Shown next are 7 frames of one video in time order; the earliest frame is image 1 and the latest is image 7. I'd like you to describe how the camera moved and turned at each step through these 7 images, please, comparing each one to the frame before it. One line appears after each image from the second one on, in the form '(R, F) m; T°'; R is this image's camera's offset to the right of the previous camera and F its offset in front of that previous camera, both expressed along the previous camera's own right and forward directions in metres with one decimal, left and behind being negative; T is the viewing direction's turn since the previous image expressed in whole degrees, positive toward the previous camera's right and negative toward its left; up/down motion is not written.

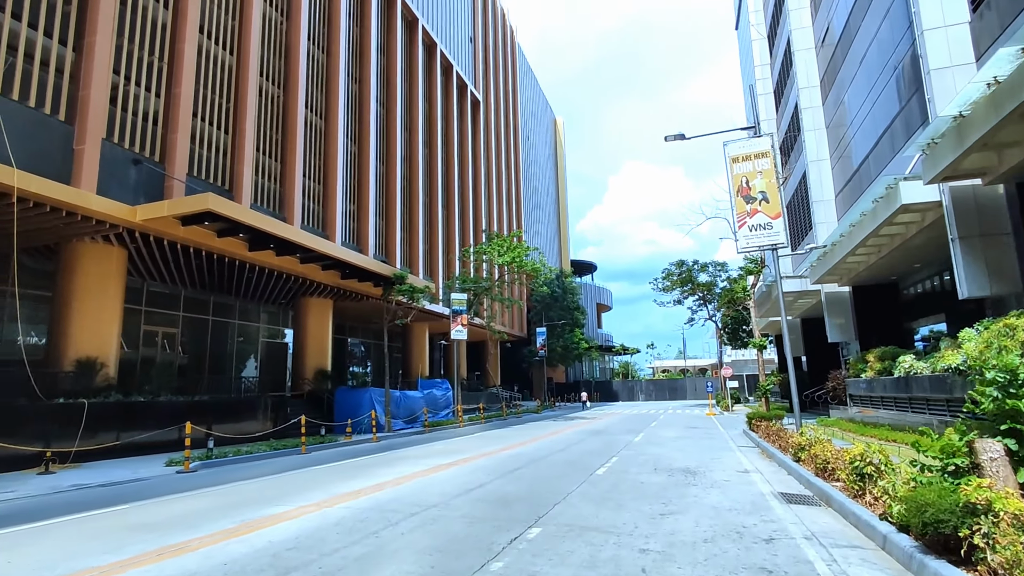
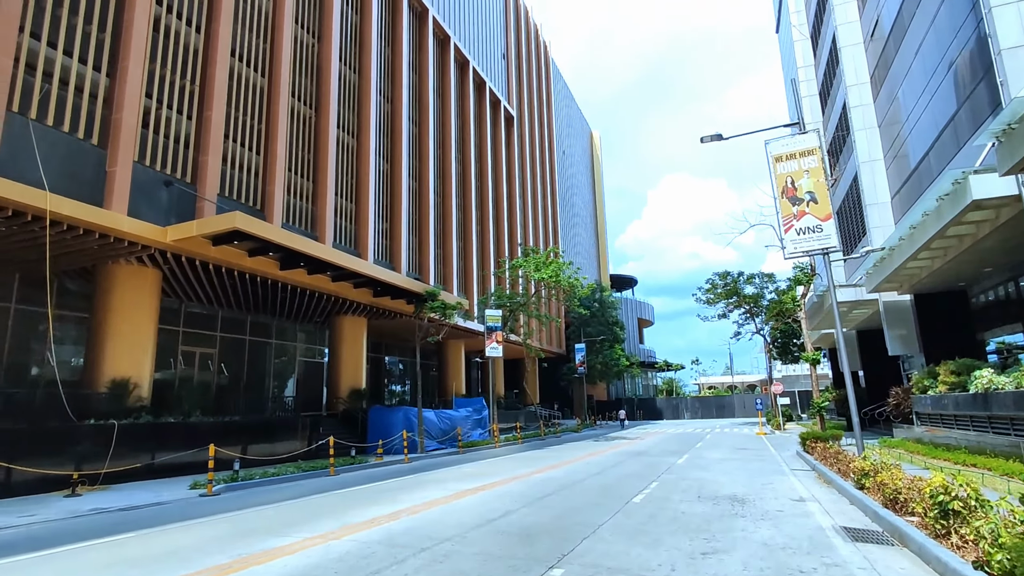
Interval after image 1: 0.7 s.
(+0.3, +0.7) m; -4°
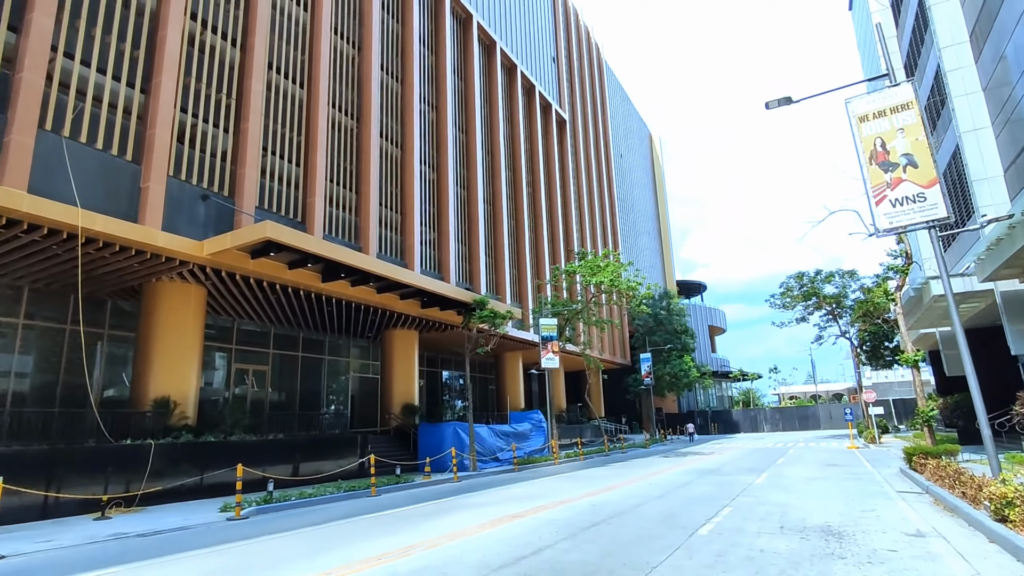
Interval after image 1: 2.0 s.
(+0.5, +1.5) m; -6°
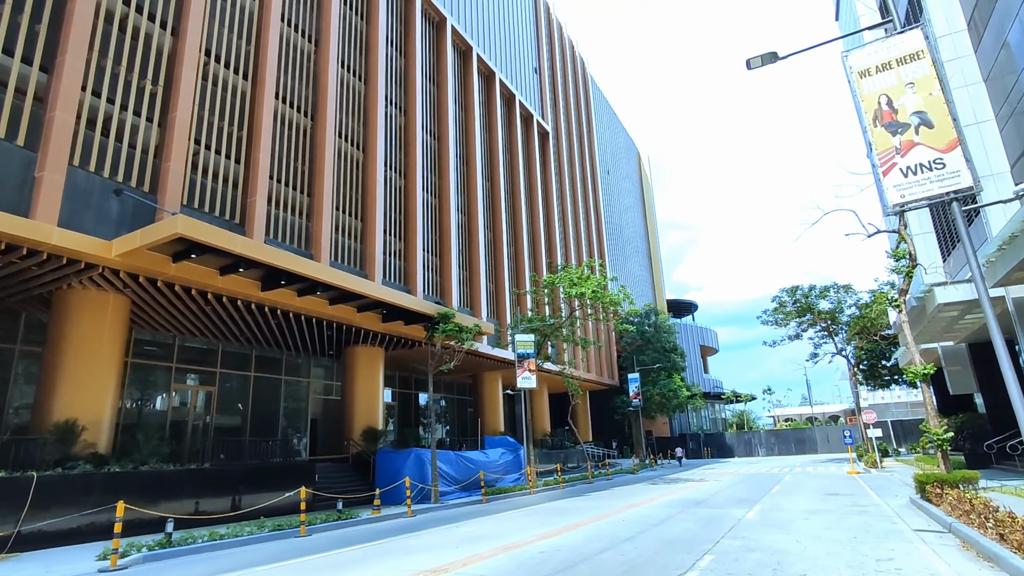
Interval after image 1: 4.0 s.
(+1.0, +2.0) m; +1°
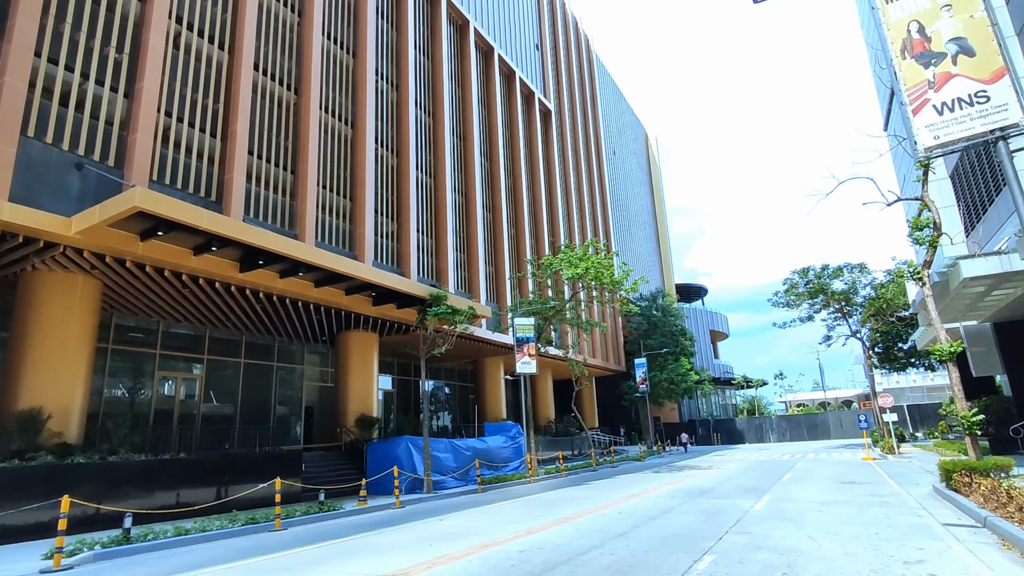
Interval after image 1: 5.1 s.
(+0.5, +1.1) m; -1°
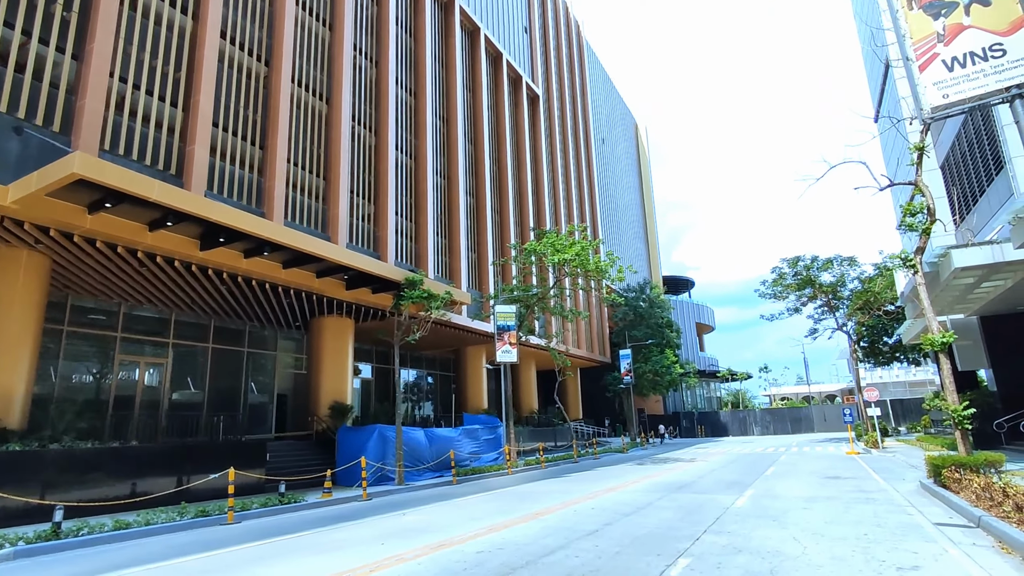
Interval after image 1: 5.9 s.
(+0.4, +0.8) m; +1°
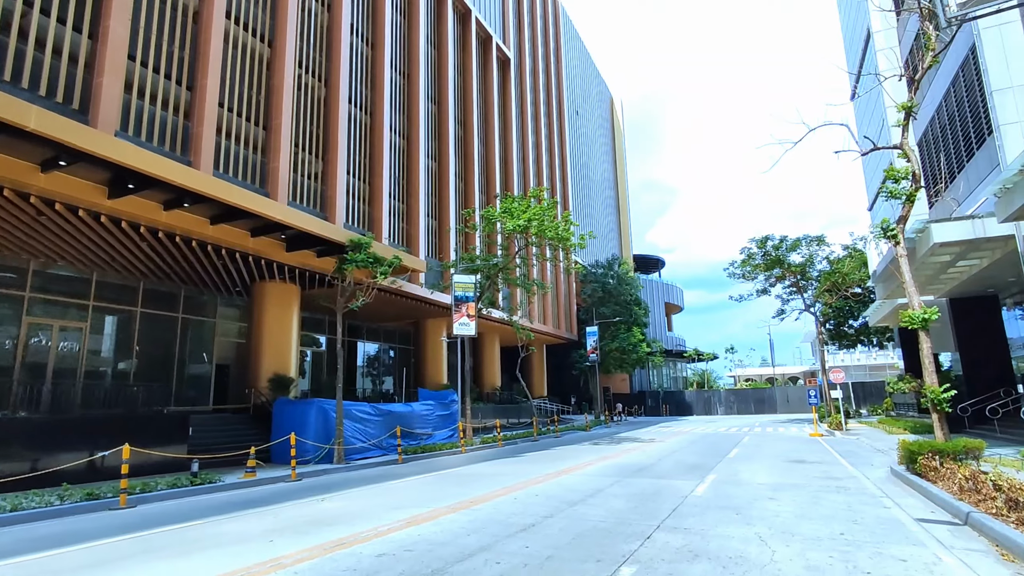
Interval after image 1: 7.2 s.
(+0.6, +1.4) m; +3°
